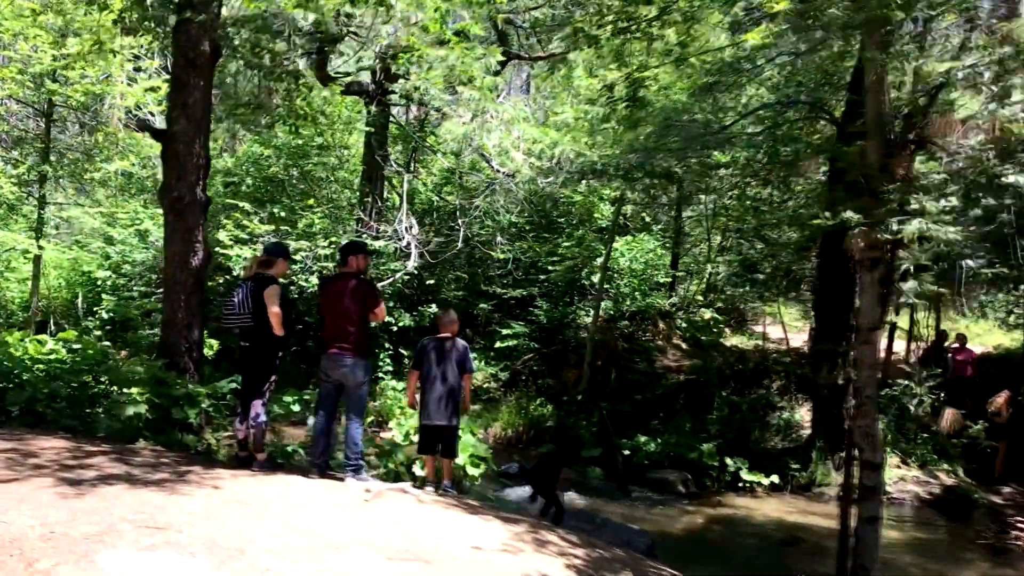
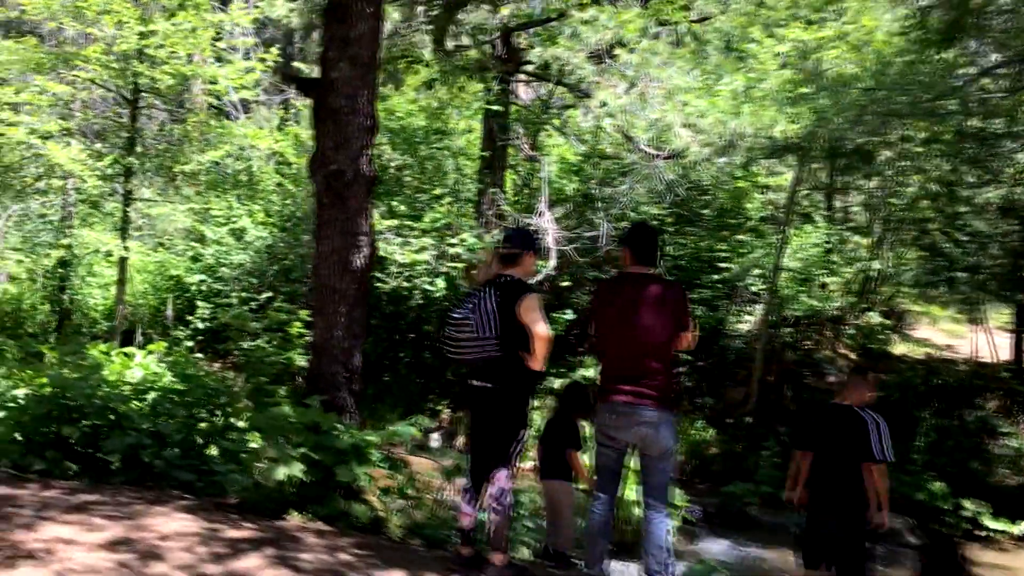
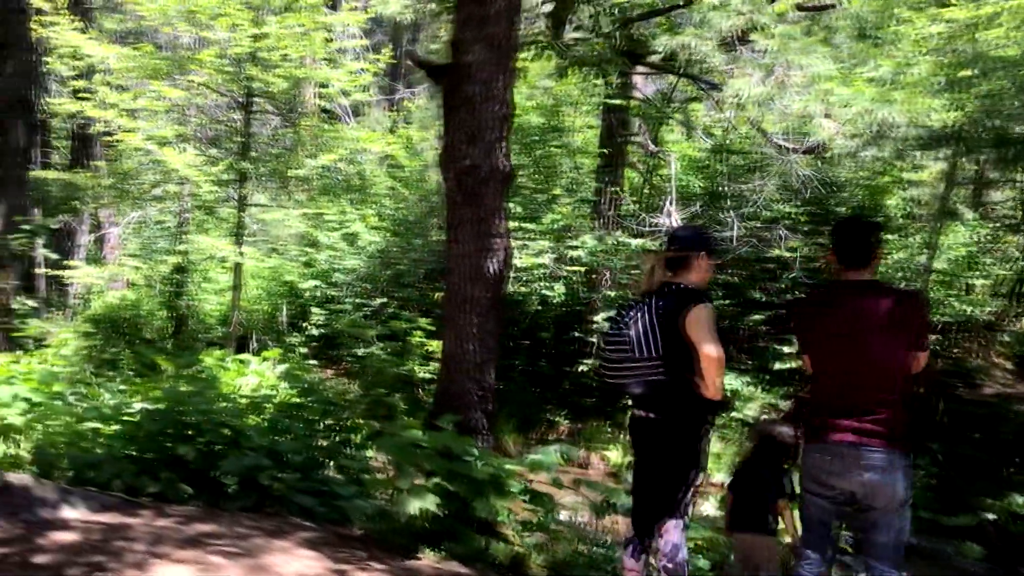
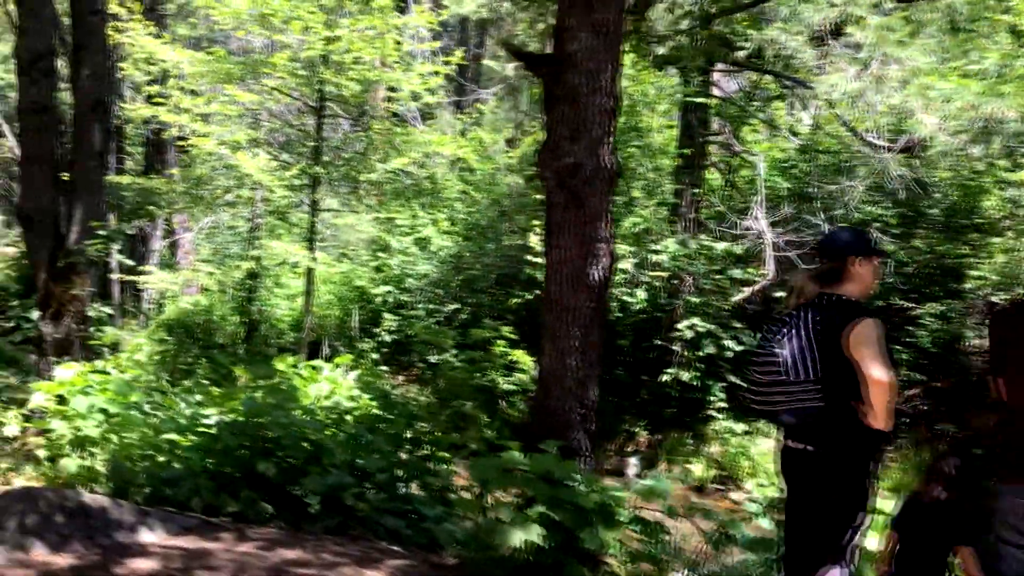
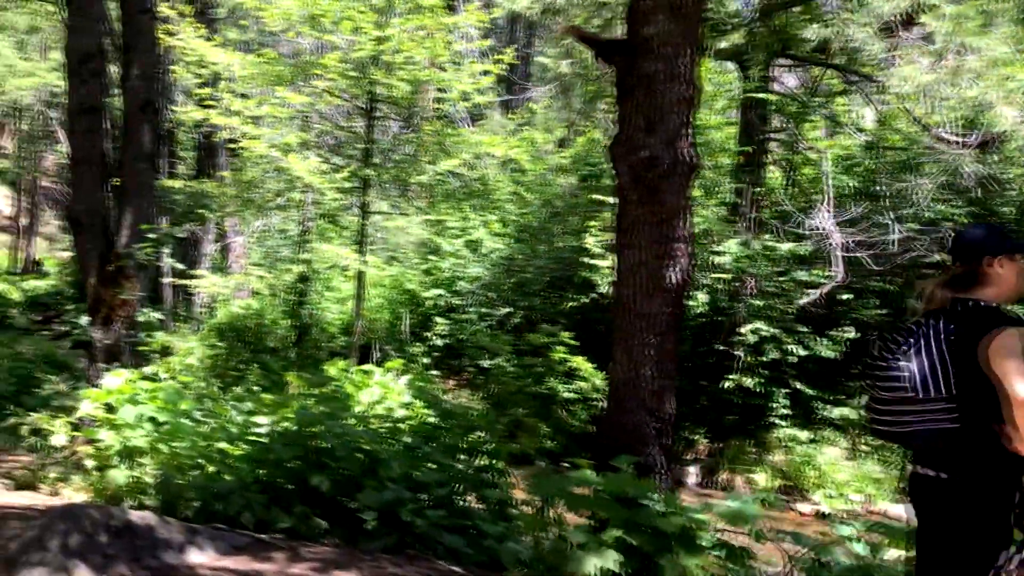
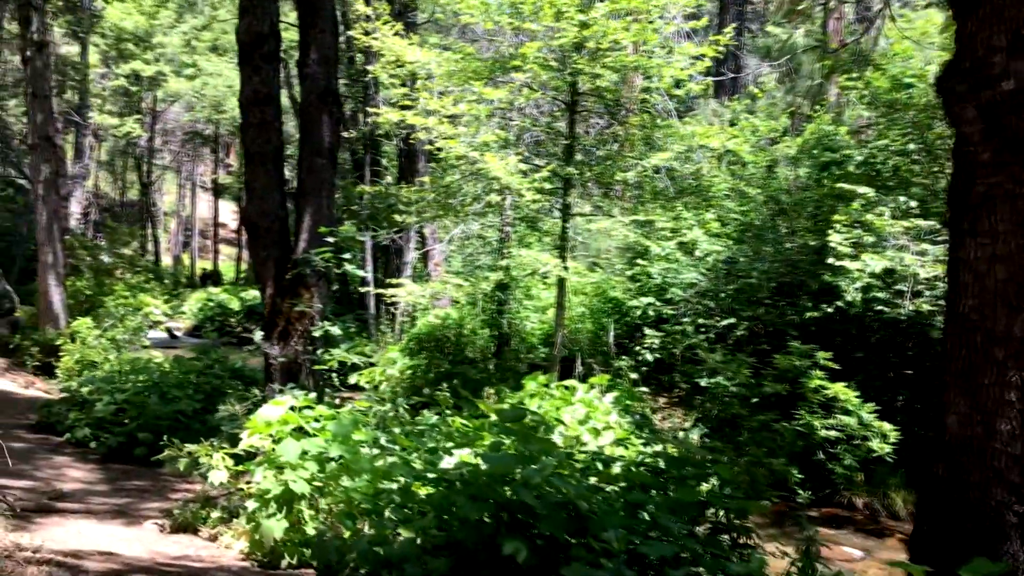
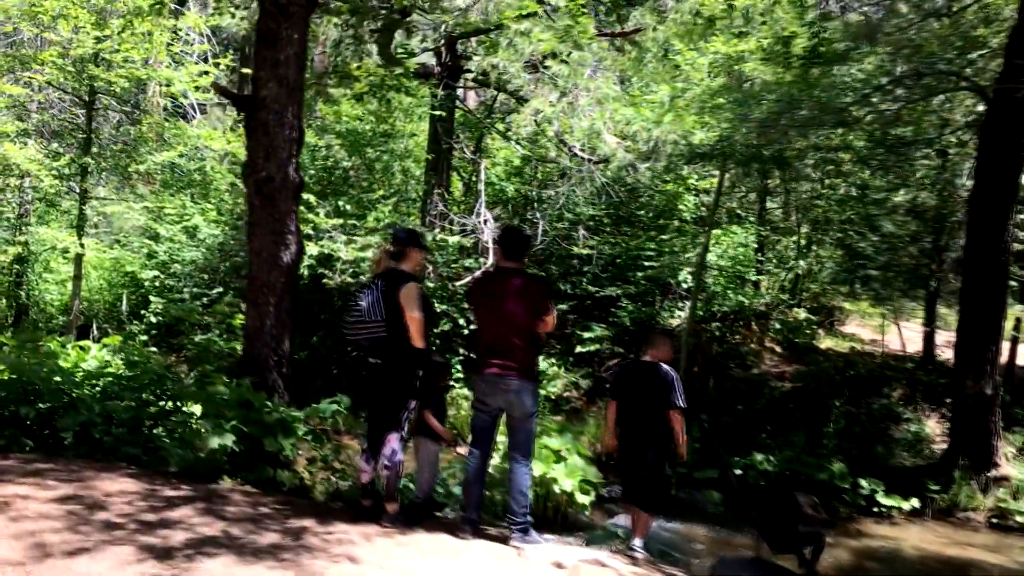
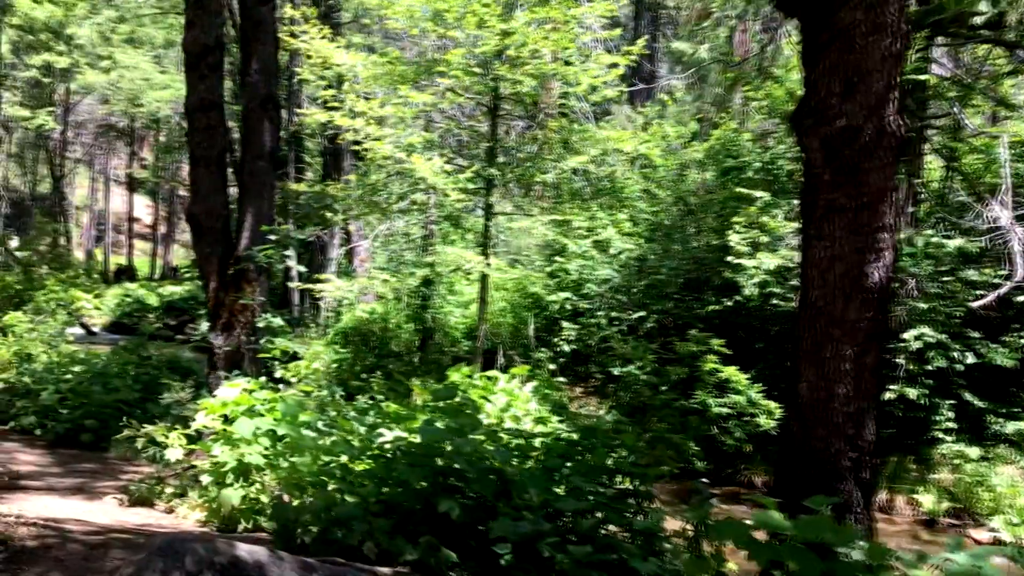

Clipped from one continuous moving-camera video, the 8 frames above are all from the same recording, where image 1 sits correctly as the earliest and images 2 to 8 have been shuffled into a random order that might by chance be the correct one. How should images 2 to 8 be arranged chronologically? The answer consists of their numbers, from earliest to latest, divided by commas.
7, 2, 3, 4, 5, 8, 6
